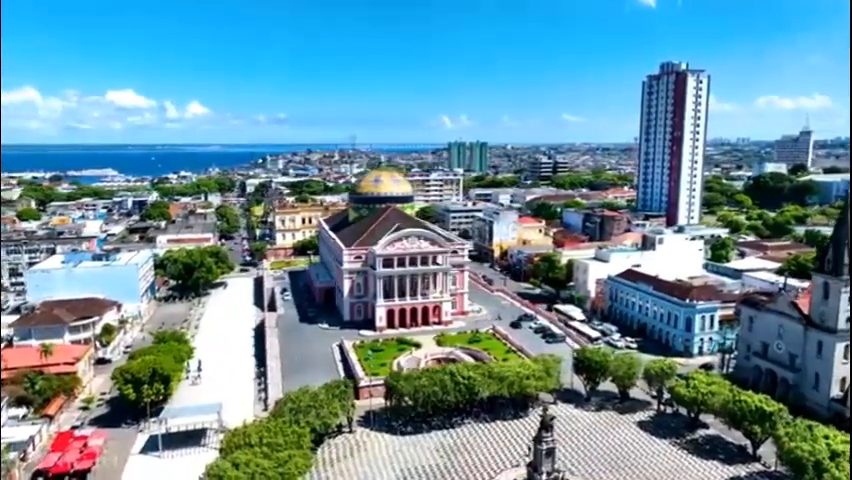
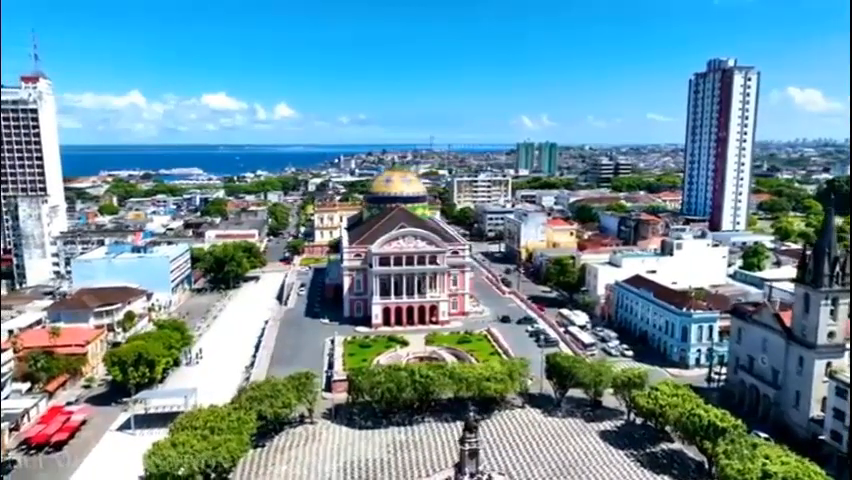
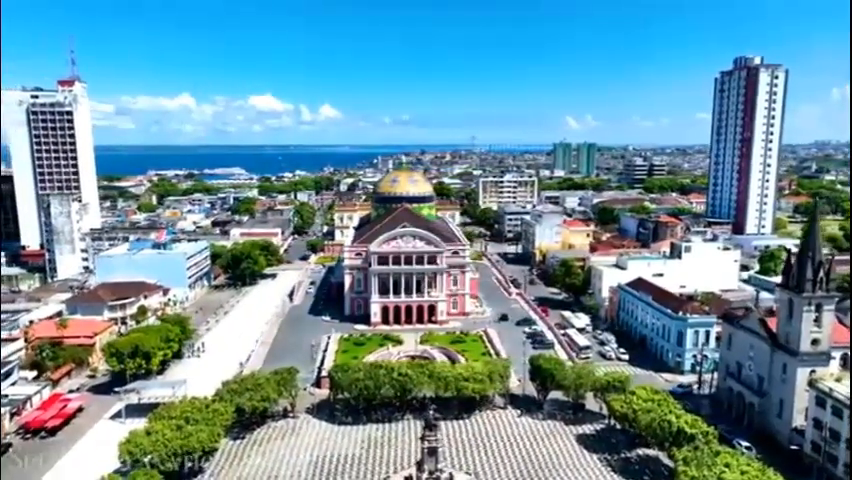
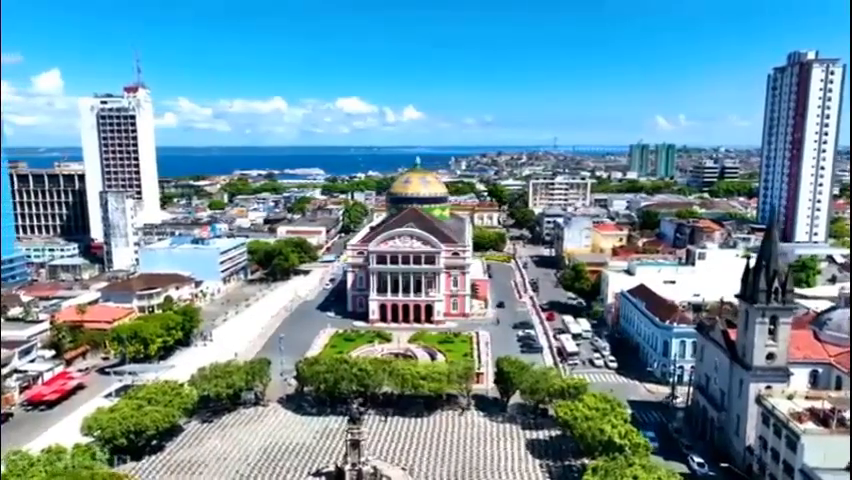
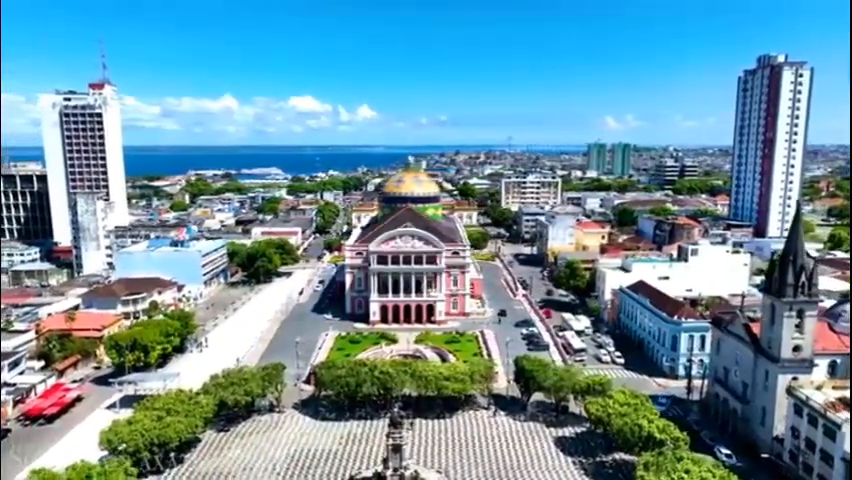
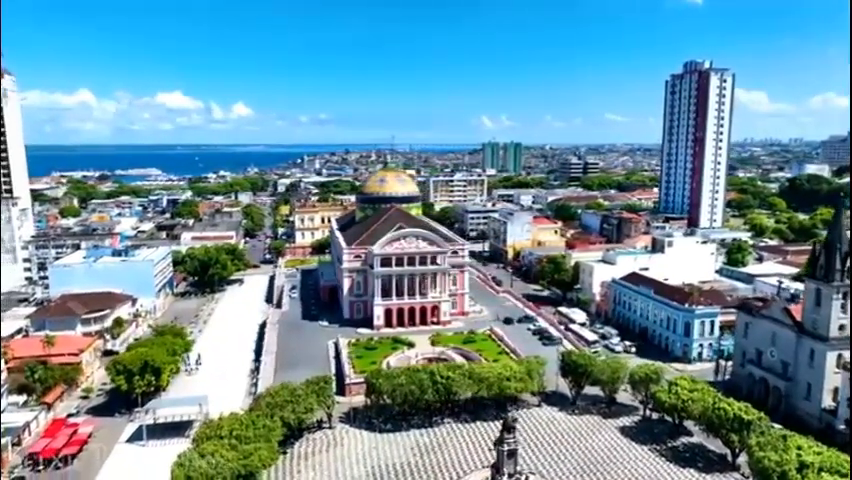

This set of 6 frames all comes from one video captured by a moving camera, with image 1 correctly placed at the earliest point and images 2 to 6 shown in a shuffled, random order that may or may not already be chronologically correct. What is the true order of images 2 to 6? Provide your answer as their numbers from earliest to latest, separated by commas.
6, 2, 3, 5, 4
